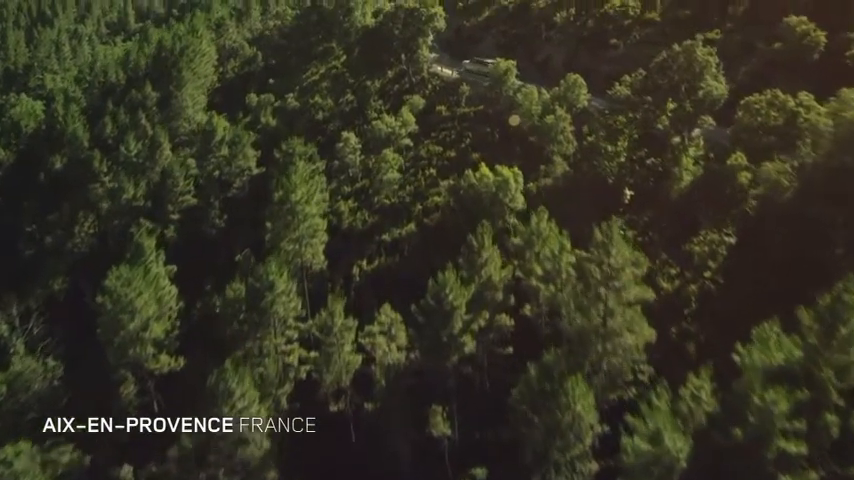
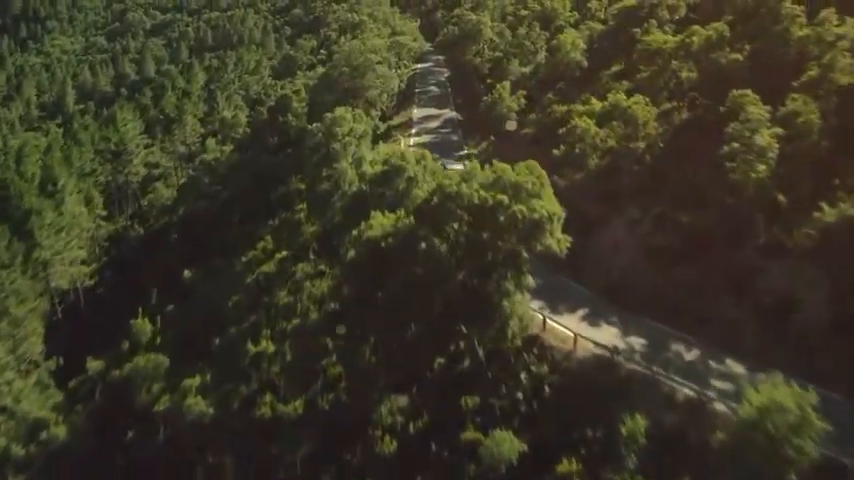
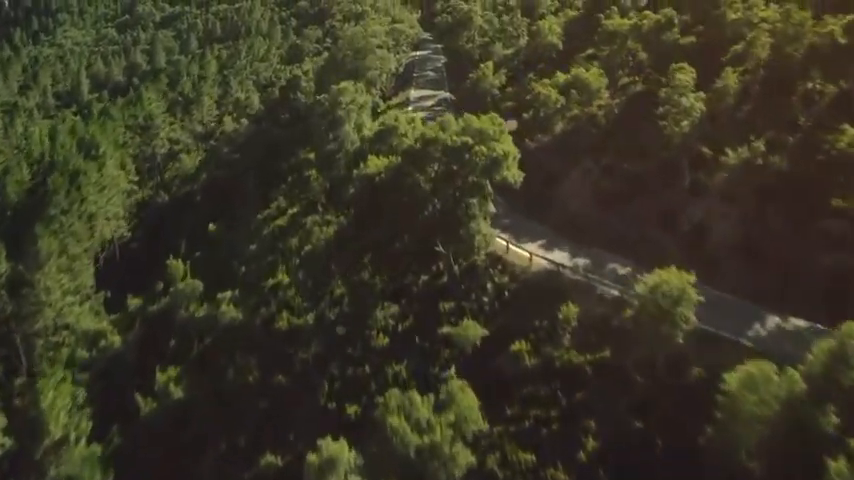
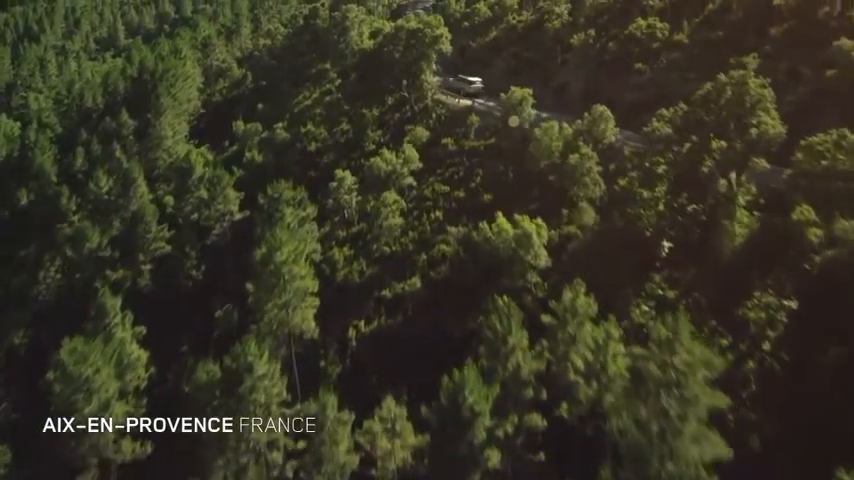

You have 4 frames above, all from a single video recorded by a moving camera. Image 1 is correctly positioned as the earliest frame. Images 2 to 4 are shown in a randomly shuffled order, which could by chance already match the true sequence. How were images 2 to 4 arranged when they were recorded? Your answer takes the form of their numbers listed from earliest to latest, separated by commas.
4, 3, 2
